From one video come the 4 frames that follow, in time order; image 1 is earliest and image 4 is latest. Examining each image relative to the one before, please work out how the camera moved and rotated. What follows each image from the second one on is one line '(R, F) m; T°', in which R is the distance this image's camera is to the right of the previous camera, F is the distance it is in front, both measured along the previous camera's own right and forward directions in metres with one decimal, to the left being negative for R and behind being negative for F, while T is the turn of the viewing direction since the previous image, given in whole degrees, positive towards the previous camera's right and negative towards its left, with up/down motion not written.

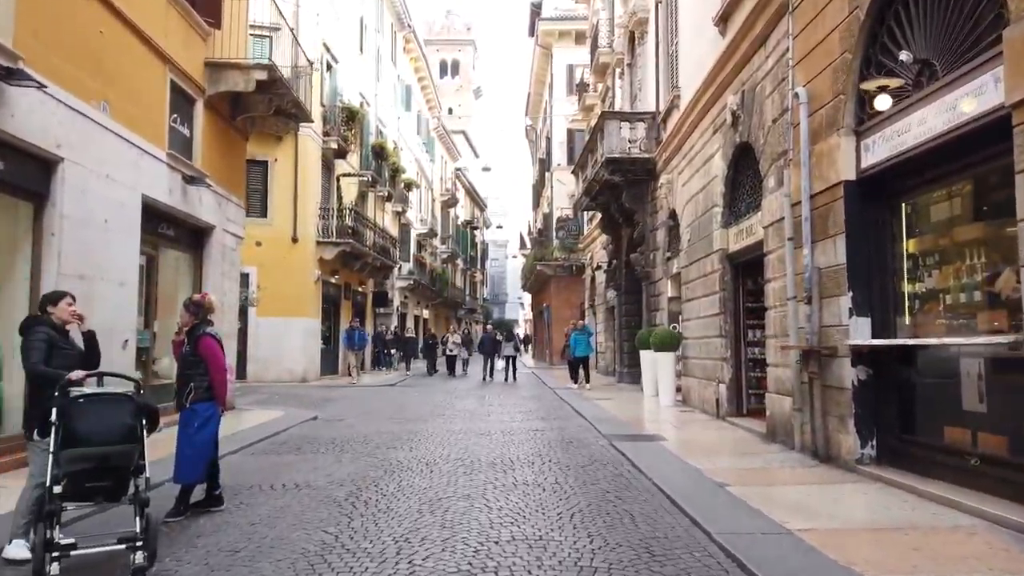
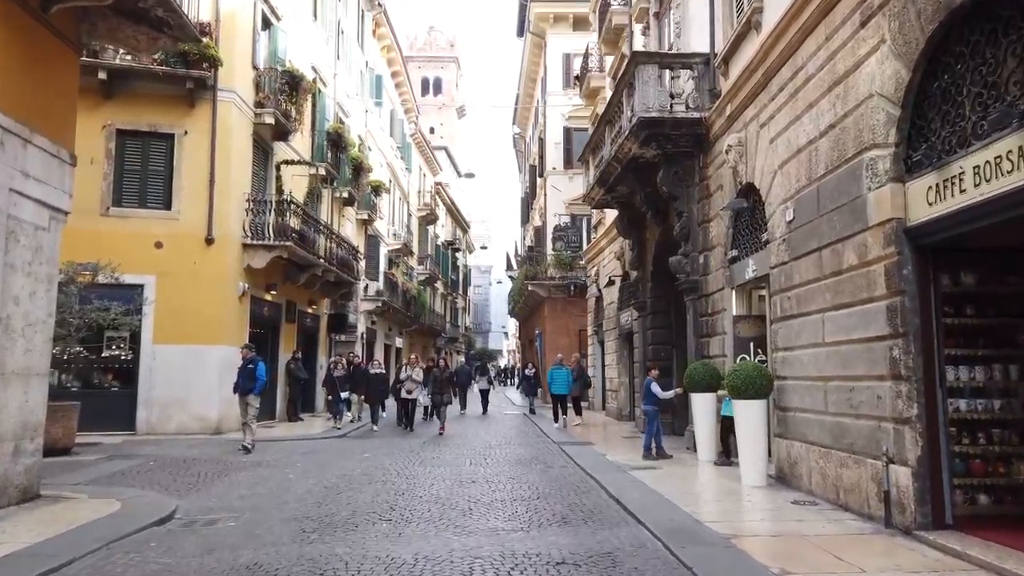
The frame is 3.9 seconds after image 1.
(-0.2, +5.9) m; +1°
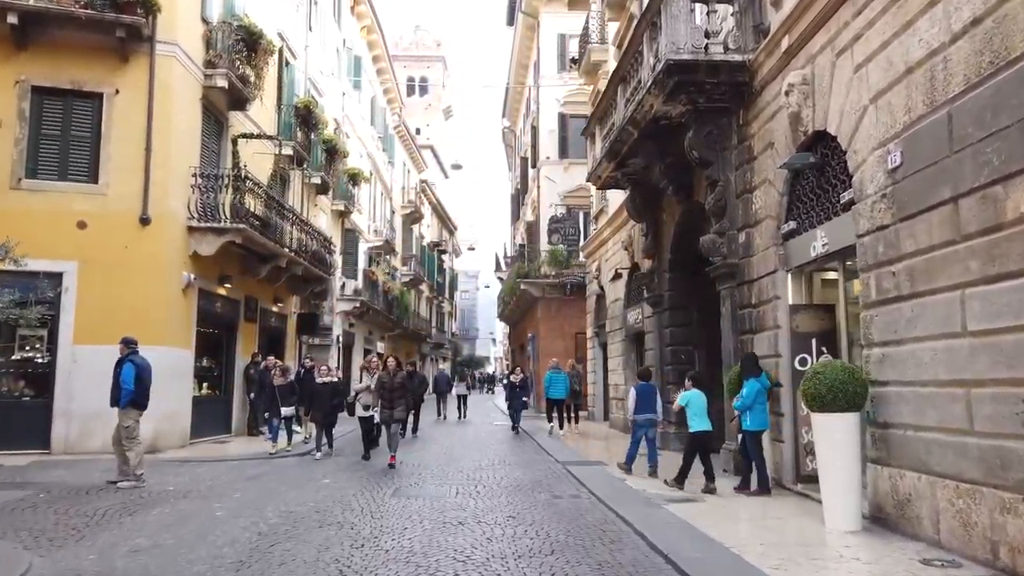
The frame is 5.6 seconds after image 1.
(-0.2, +2.7) m; +1°
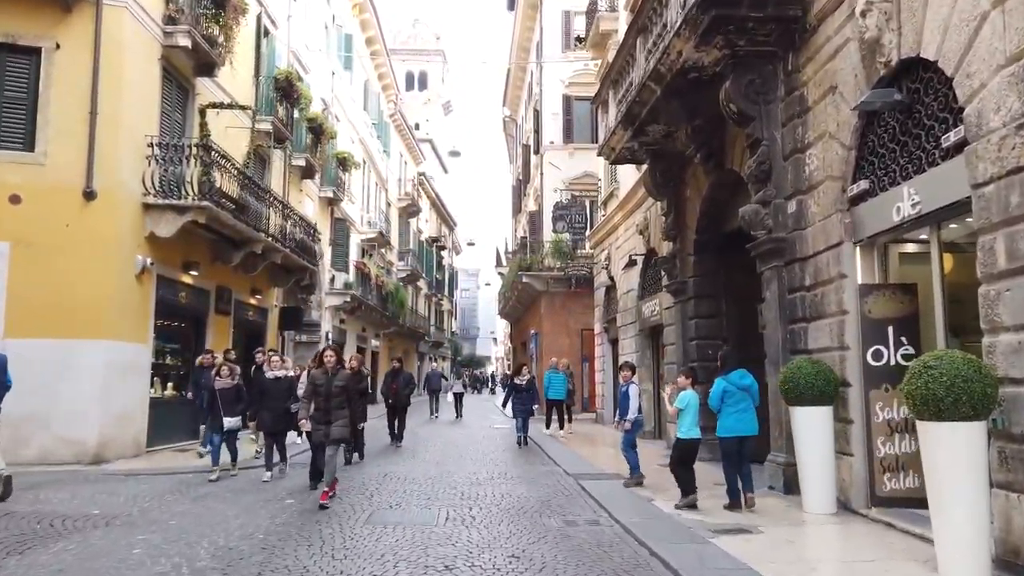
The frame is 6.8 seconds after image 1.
(0.0, +2.0) m; 0°
